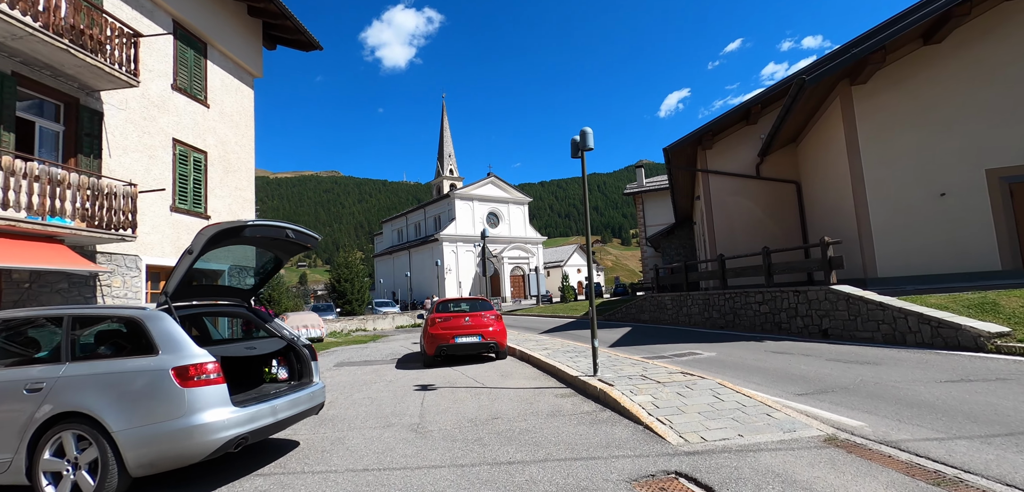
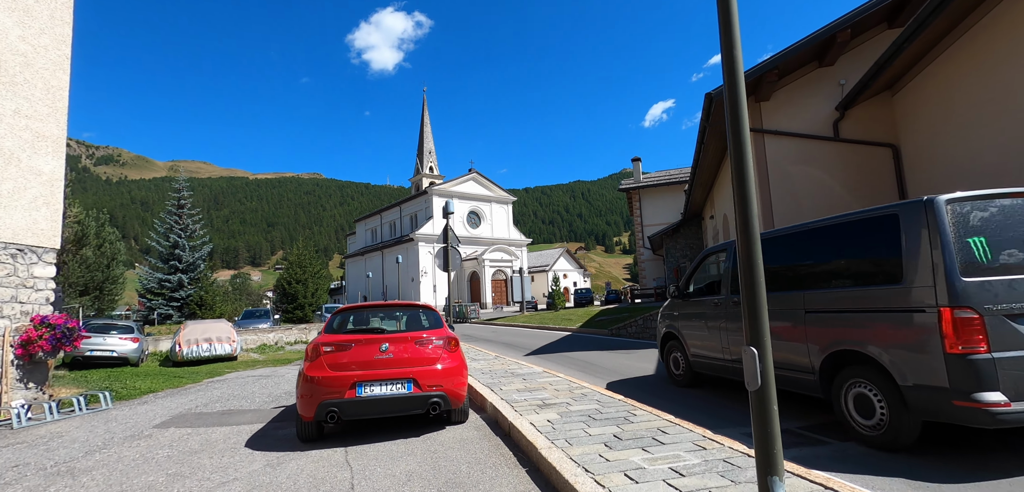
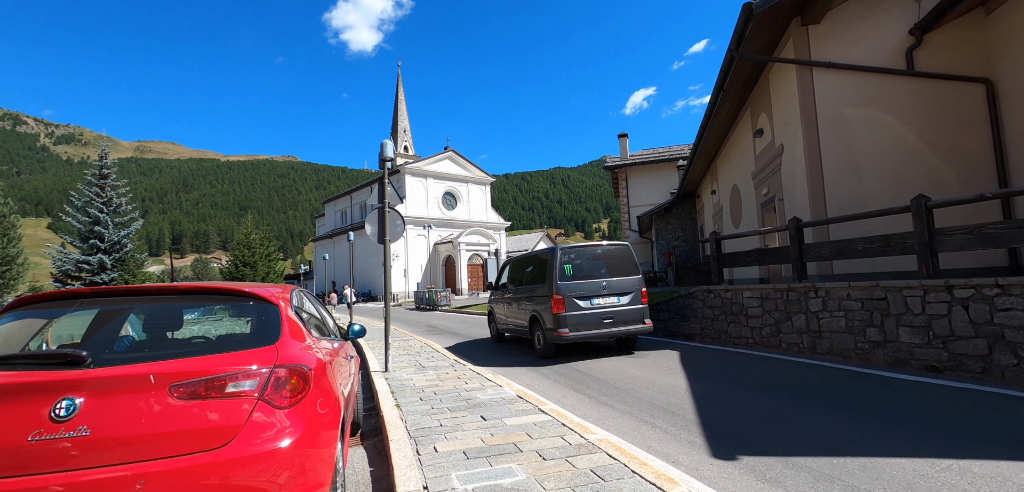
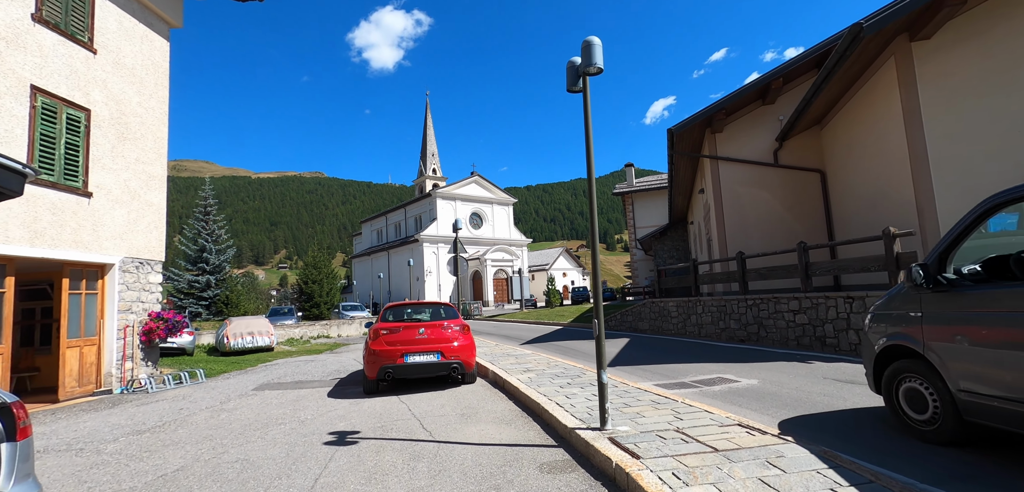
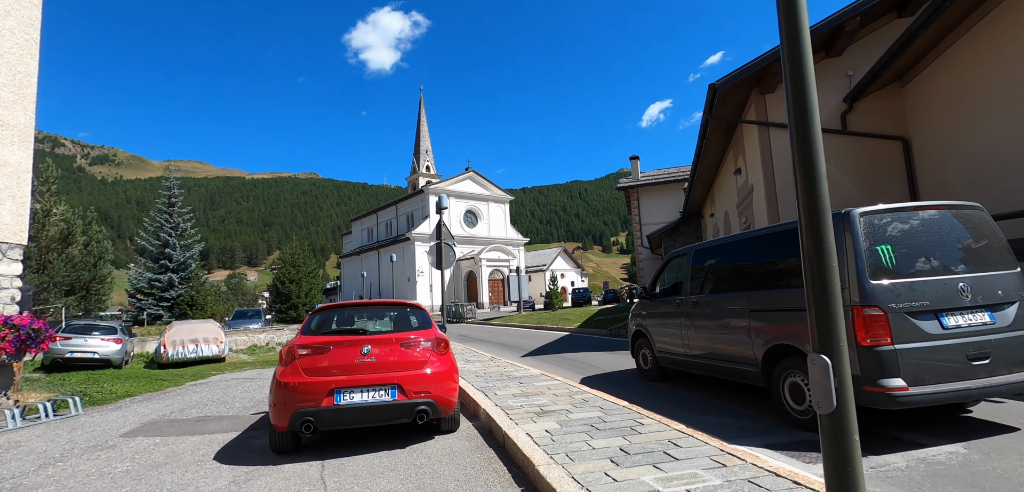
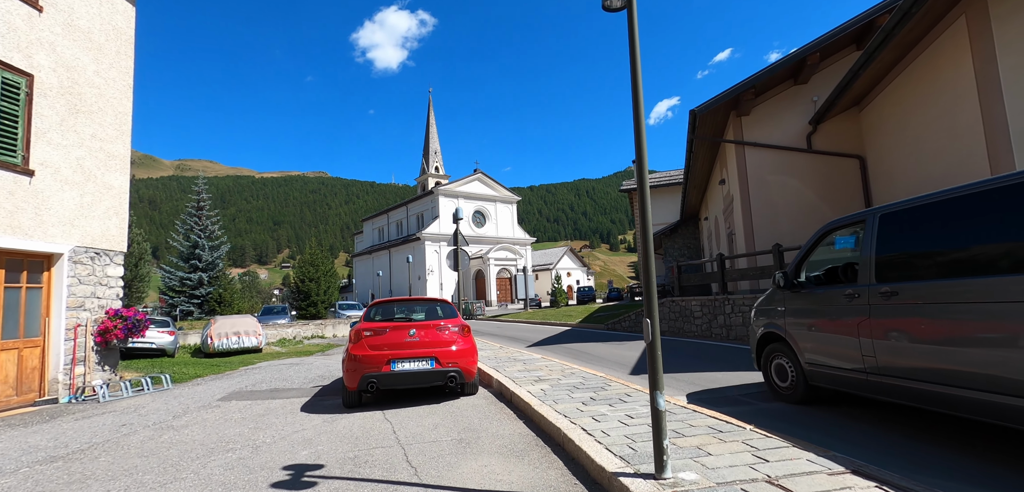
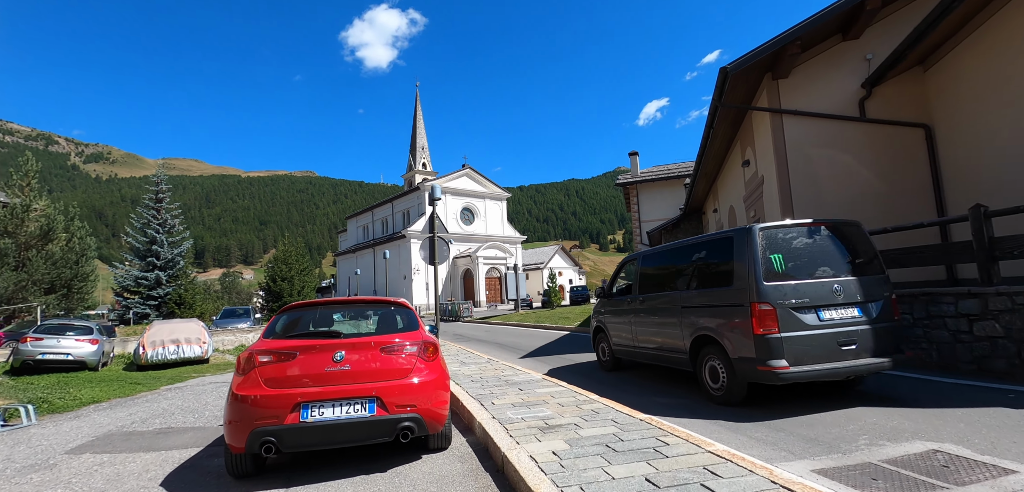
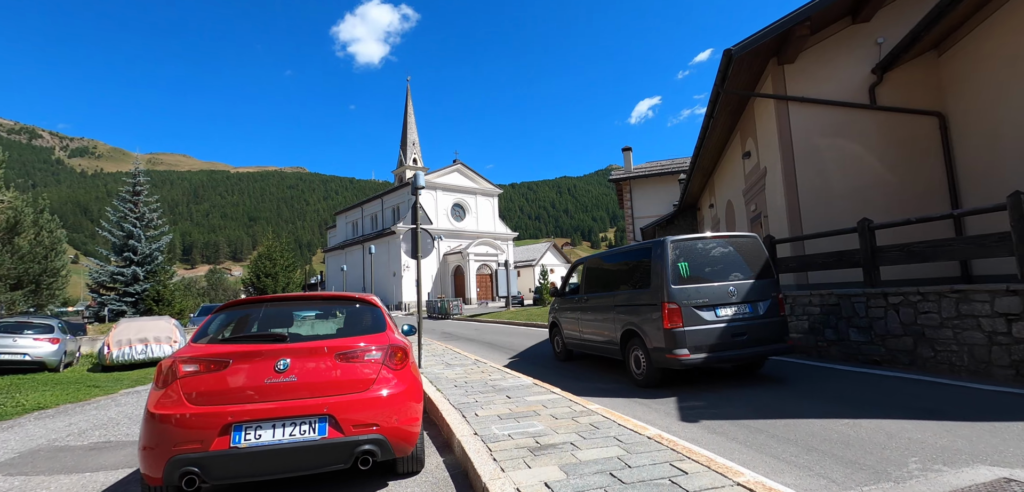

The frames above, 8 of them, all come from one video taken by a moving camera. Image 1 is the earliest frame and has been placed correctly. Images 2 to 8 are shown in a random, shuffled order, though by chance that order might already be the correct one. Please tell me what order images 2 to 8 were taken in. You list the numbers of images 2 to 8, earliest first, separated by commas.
4, 6, 2, 5, 7, 8, 3
